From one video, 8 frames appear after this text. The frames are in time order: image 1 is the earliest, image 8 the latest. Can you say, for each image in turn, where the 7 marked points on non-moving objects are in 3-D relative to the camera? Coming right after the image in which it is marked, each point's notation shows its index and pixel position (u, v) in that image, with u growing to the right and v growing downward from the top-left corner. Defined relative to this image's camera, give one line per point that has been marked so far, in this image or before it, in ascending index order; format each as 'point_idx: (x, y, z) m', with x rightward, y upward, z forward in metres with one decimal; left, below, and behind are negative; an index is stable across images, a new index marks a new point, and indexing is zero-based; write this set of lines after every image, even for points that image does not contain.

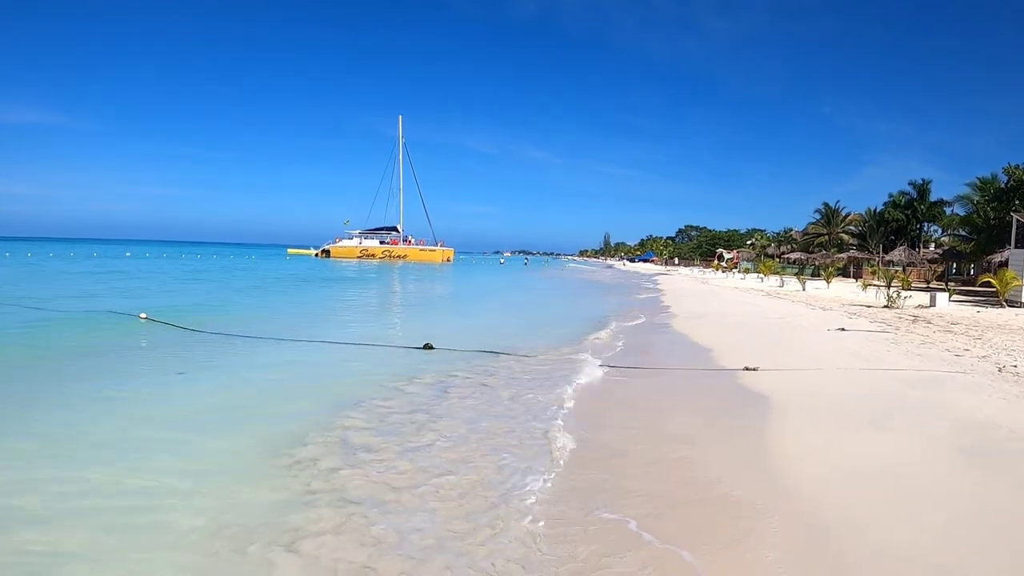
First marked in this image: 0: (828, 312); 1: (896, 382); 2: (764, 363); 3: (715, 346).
0: (+8.7, -0.7, +16.6) m
1: (+5.1, -1.3, +7.8) m
2: (+4.3, -1.3, +10.4) m
3: (+4.1, -1.2, +11.9) m
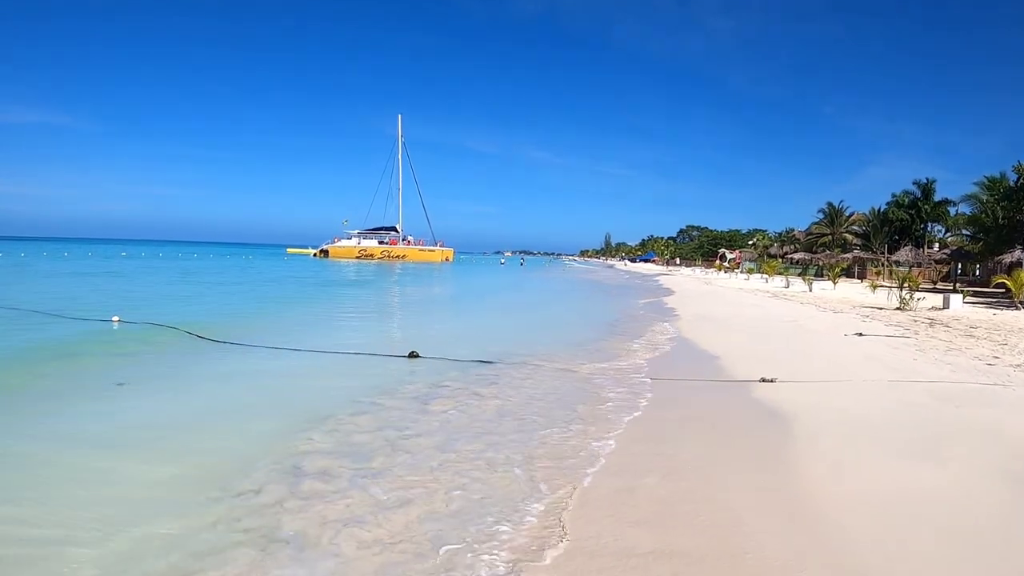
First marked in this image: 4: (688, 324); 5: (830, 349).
0: (+8.7, -0.7, +15.8) m
1: (+5.0, -1.3, +7.1) m
2: (+4.2, -1.3, +9.7) m
3: (+4.0, -1.2, +11.2) m
4: (+4.4, -0.9, +15.0) m
5: (+5.7, -1.1, +10.8) m
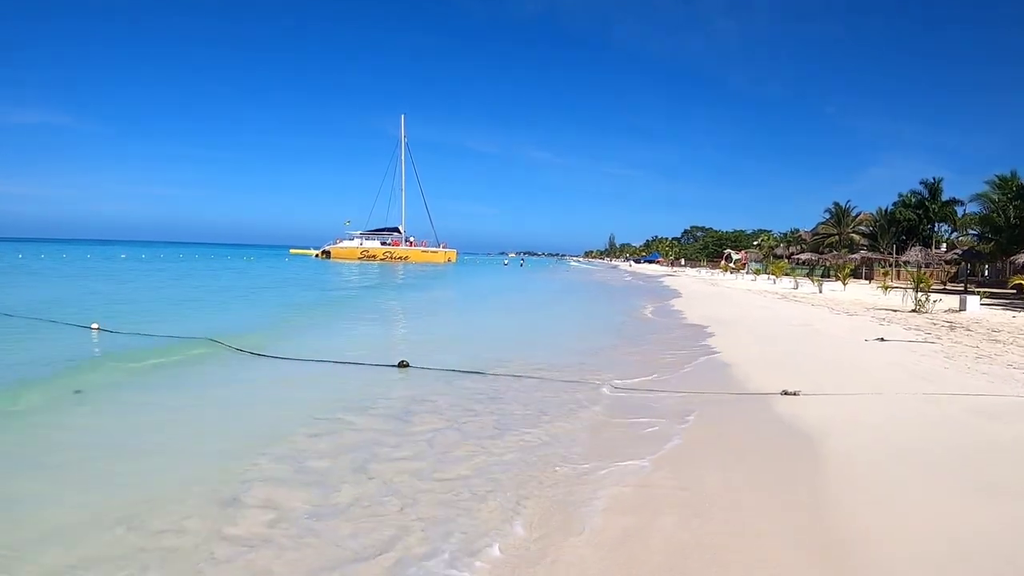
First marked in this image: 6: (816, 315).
0: (+8.7, -0.8, +15.2) m
1: (+5.0, -1.3, +6.5) m
2: (+4.2, -1.4, +9.0) m
3: (+4.0, -1.3, +10.6) m
4: (+4.5, -0.9, +14.4) m
5: (+5.7, -1.1, +10.2) m
6: (+7.9, -0.7, +15.5) m
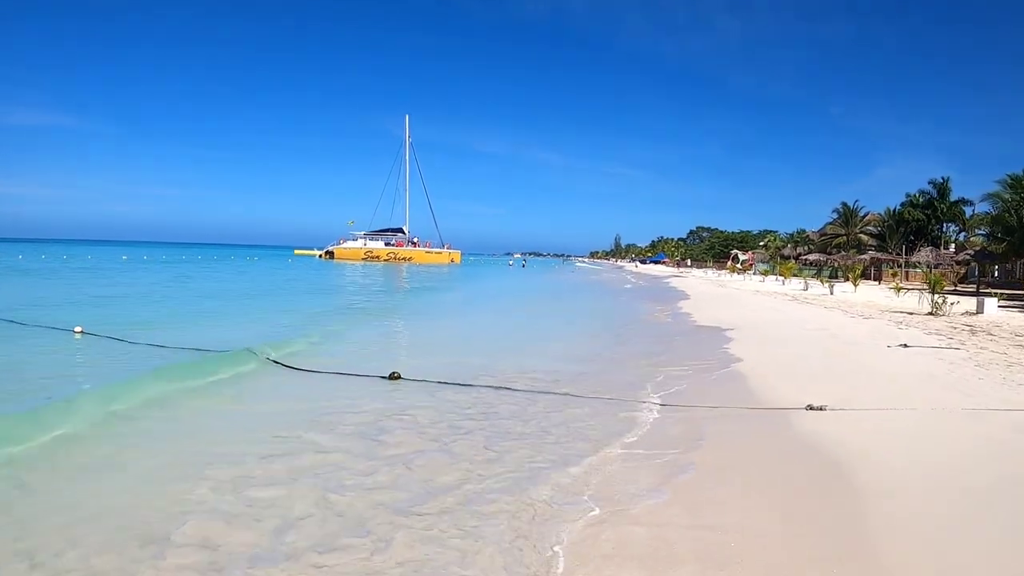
0: (+8.8, -0.8, +14.6) m
1: (+4.9, -1.4, +6.0) m
2: (+4.2, -1.4, +8.5) m
3: (+4.0, -1.3, +10.1) m
4: (+4.5, -1.0, +13.8) m
5: (+5.8, -1.2, +9.6) m
6: (+8.0, -0.8, +15.0) m
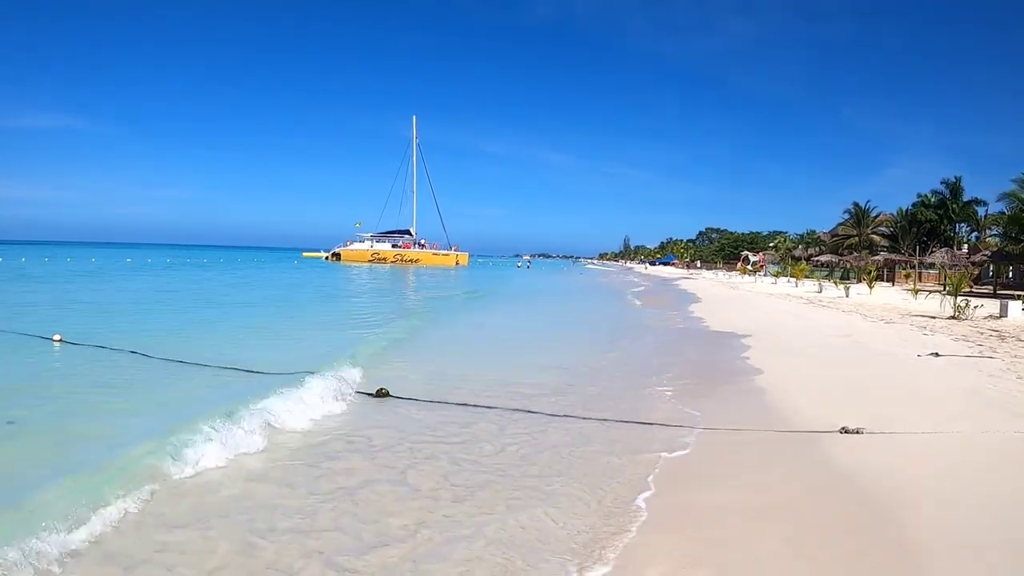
0: (+8.9, -0.9, +14.0) m
1: (+4.9, -1.4, +5.3) m
2: (+4.2, -1.5, +7.9) m
3: (+4.1, -1.4, +9.5) m
4: (+4.6, -1.0, +13.2) m
5: (+5.8, -1.3, +9.0) m
6: (+8.1, -0.8, +14.3) m
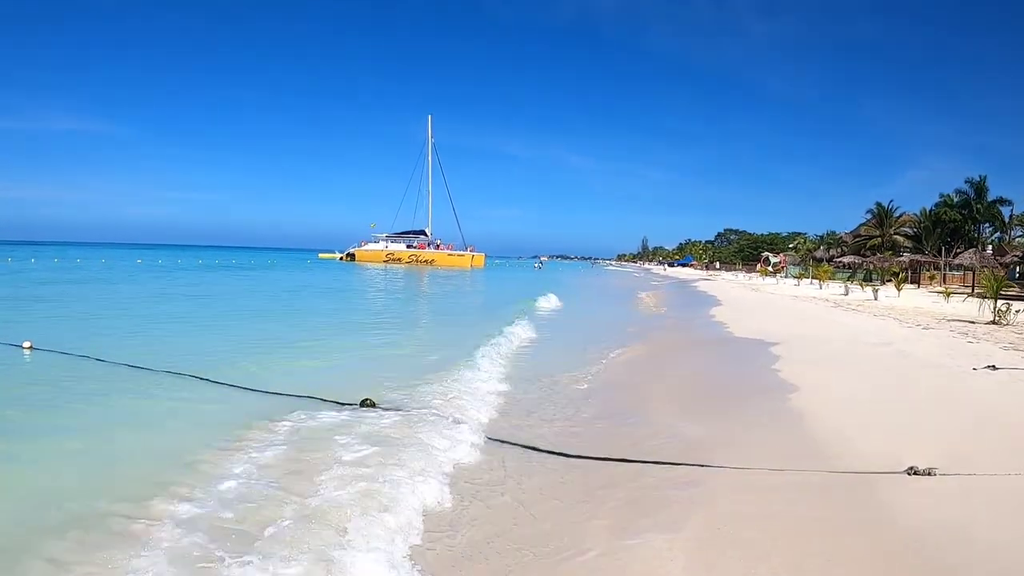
0: (+9.1, -1.0, +12.9) m
1: (+4.9, -1.5, +4.5) m
2: (+4.3, -1.5, +7.0) m
3: (+4.2, -1.4, +8.6) m
4: (+4.8, -1.1, +12.3) m
5: (+5.9, -1.3, +8.1) m
6: (+8.3, -0.9, +13.3) m
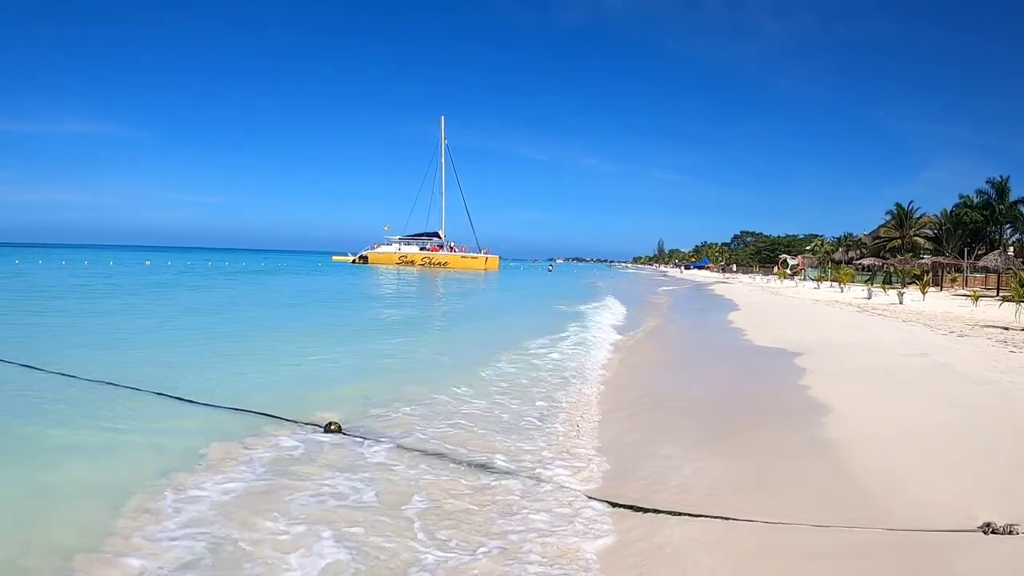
0: (+9.2, -1.1, +12.1) m
1: (+4.8, -1.5, +3.7) m
2: (+4.3, -1.6, +6.3) m
3: (+4.2, -1.5, +7.9) m
4: (+4.9, -1.2, +11.6) m
5: (+5.9, -1.4, +7.3) m
6: (+8.5, -1.0, +12.5) m
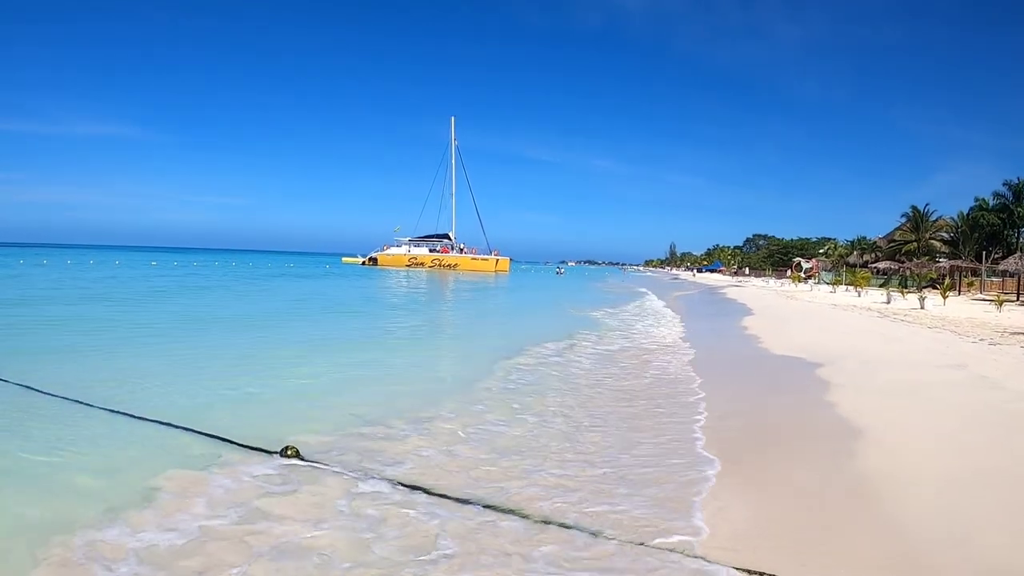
0: (+9.3, -1.2, +11.3) m
1: (+4.7, -1.6, +3.0) m
2: (+4.2, -1.6, +5.6) m
3: (+4.2, -1.6, +7.2) m
4: (+5.0, -1.3, +10.9) m
5: (+5.9, -1.5, +6.6) m
6: (+8.6, -1.1, +11.8) m
